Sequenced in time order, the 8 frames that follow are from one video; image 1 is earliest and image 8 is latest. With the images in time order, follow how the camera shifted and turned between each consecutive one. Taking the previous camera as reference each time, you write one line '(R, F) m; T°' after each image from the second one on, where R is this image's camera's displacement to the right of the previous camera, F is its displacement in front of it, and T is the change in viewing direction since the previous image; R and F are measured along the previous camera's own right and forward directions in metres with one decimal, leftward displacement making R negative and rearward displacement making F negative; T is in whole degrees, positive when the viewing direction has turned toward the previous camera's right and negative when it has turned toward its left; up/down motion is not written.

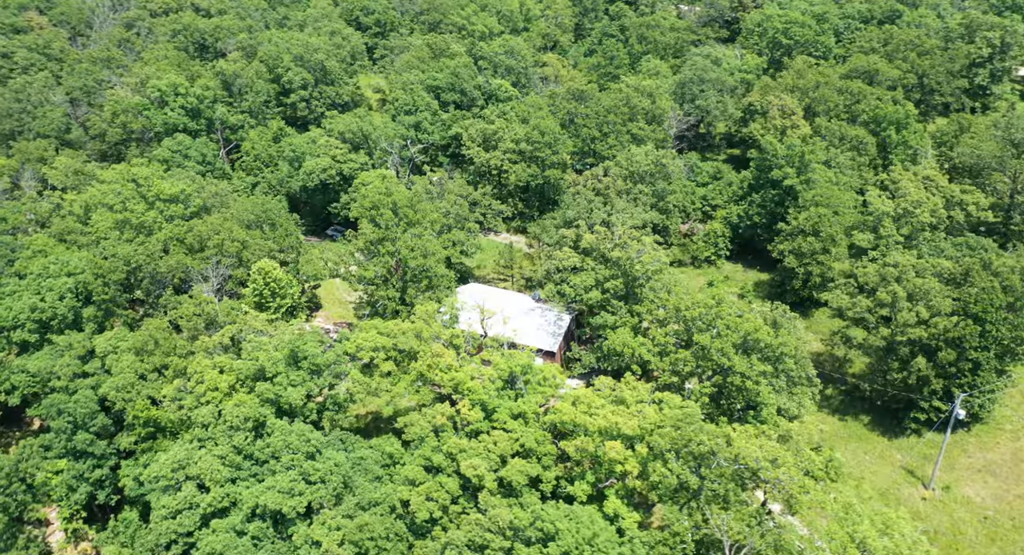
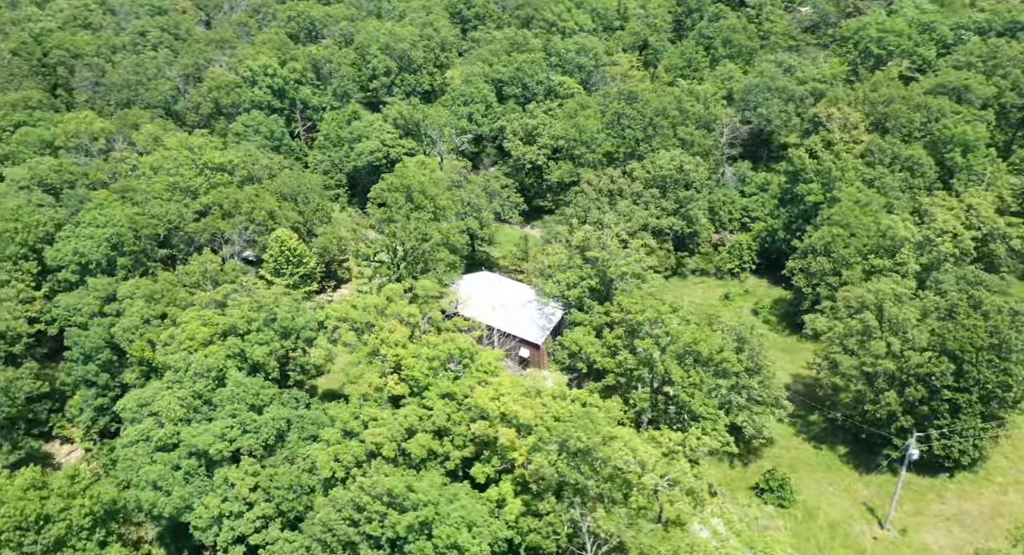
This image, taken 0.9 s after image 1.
(+8.8, -0.6) m; -10°
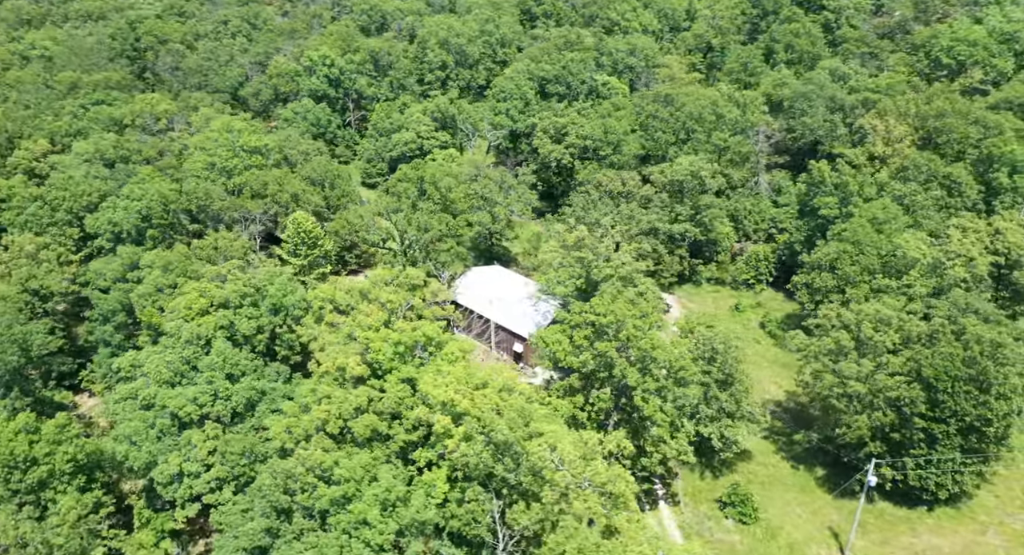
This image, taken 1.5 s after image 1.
(+6.0, -0.4) m; -7°
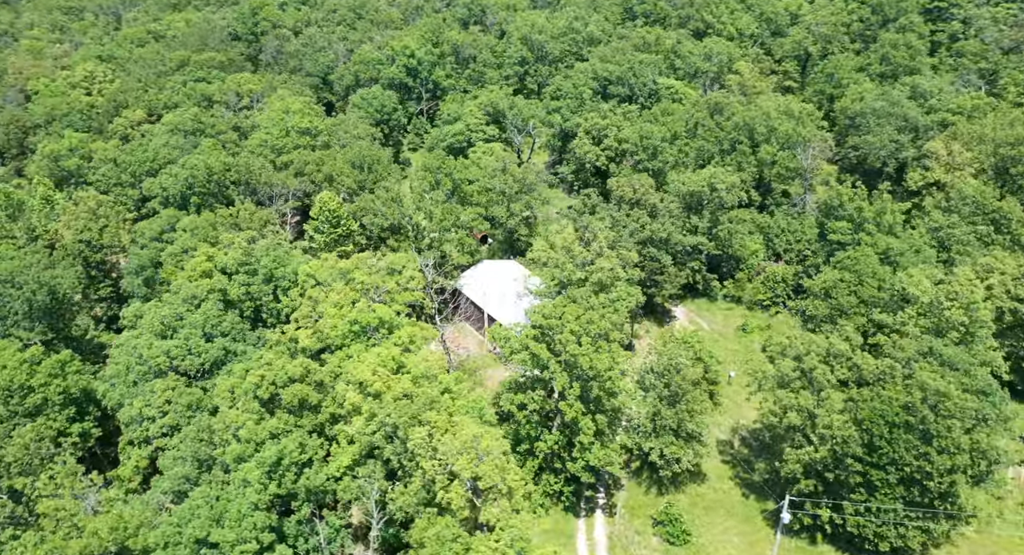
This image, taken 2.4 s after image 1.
(+9.2, 0.0) m; -10°
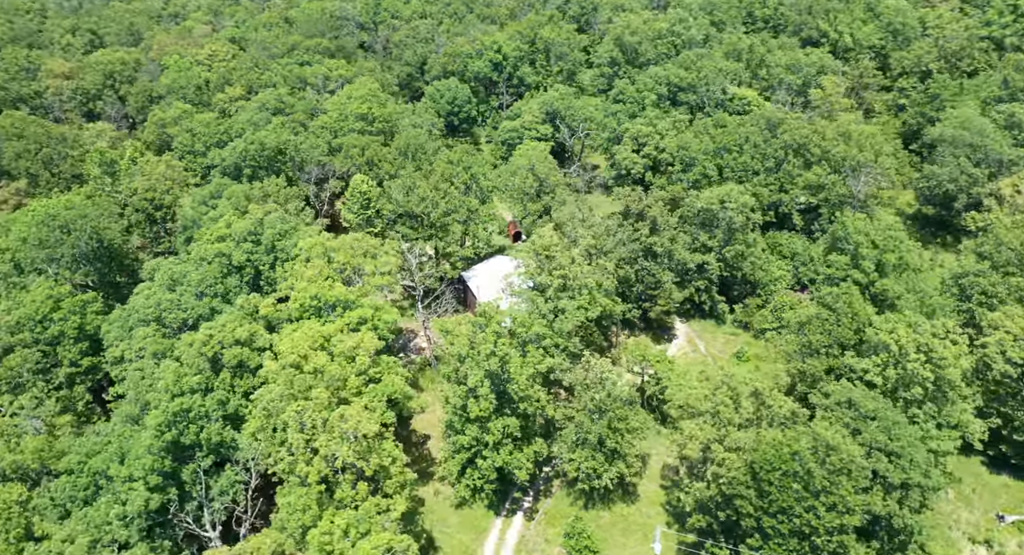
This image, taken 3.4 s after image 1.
(+10.7, +0.4) m; -12°
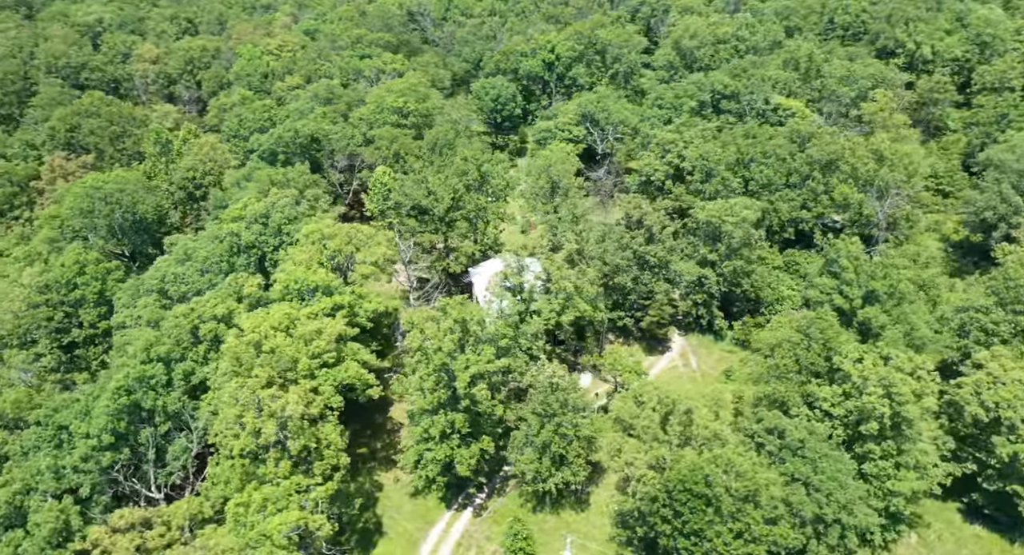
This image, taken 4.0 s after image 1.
(+6.7, +0.1) m; -7°
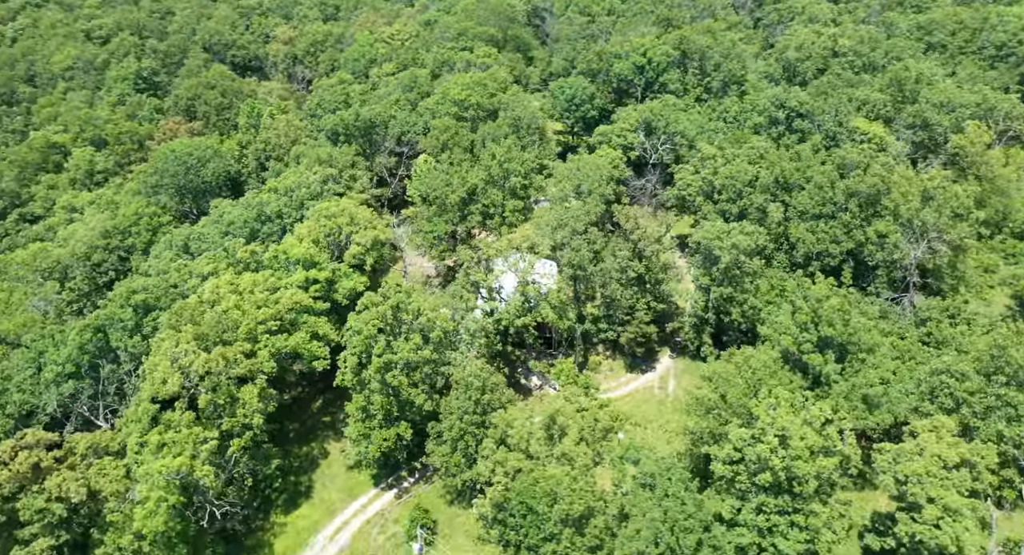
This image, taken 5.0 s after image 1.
(+11.4, +0.8) m; -12°
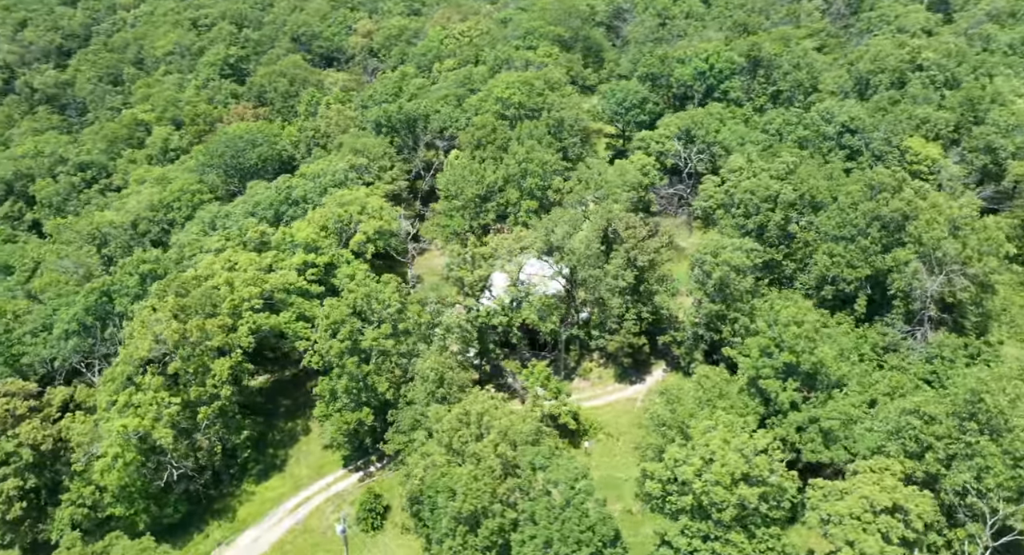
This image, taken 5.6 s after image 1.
(+6.8, +0.3) m; -8°
